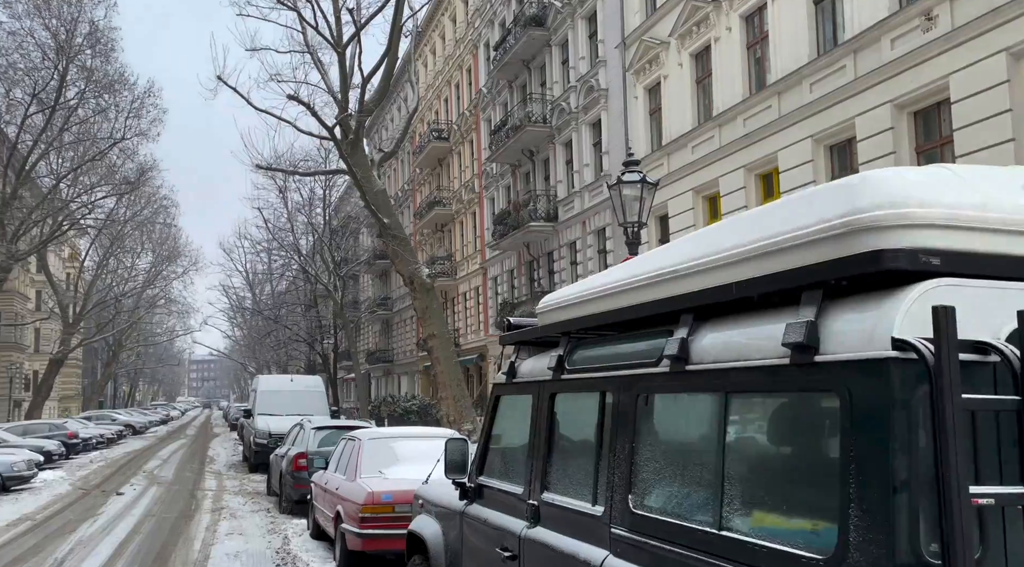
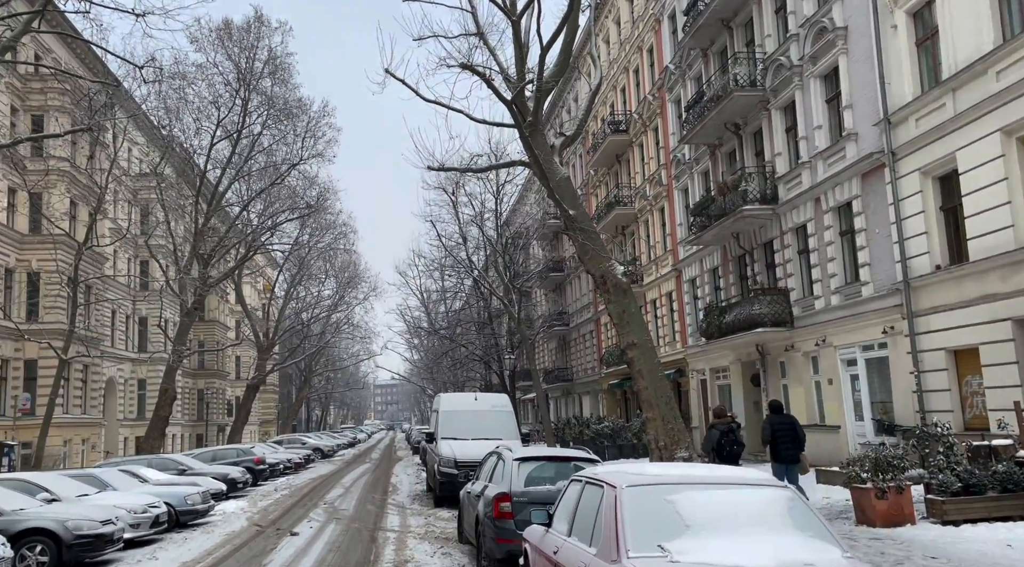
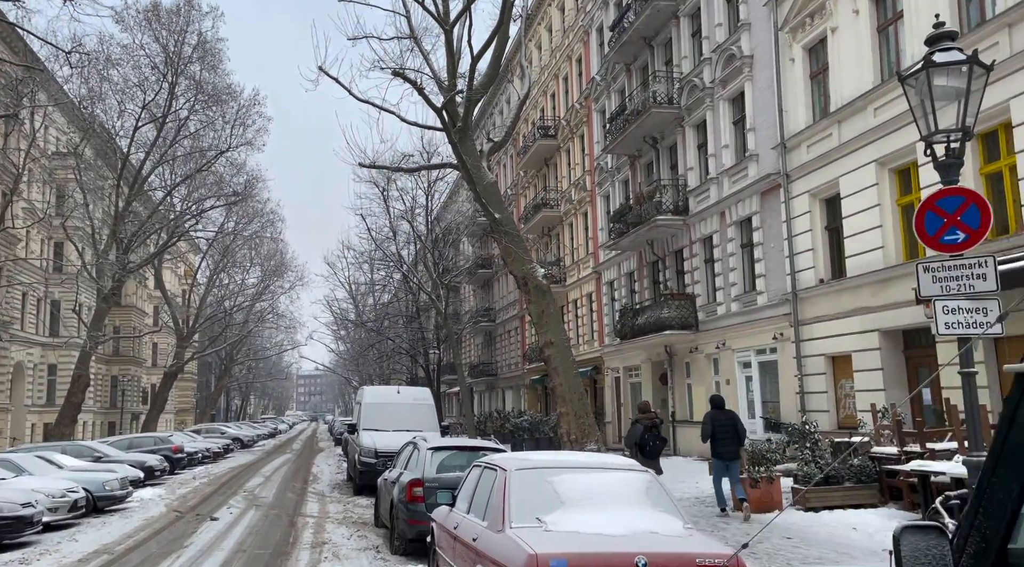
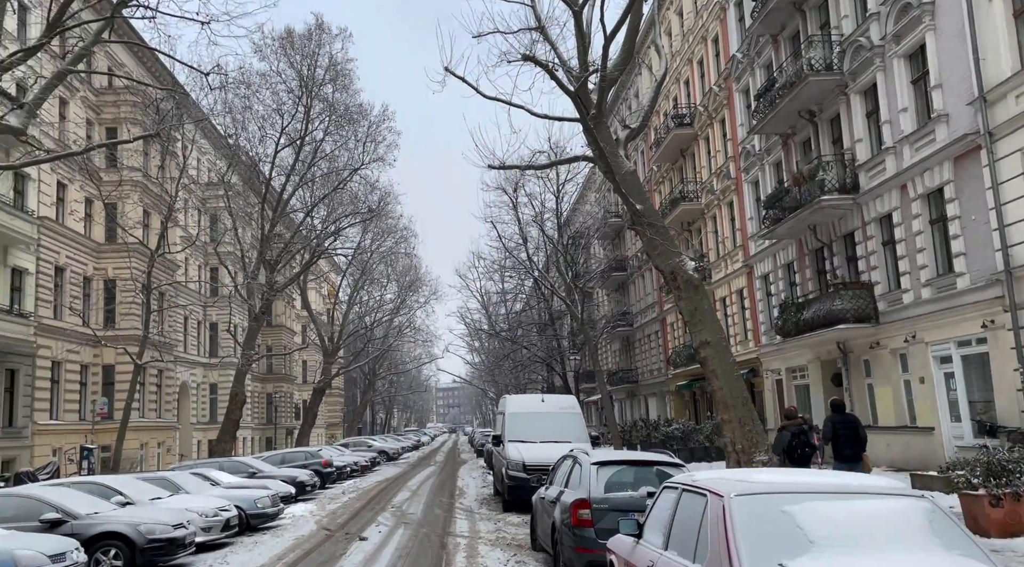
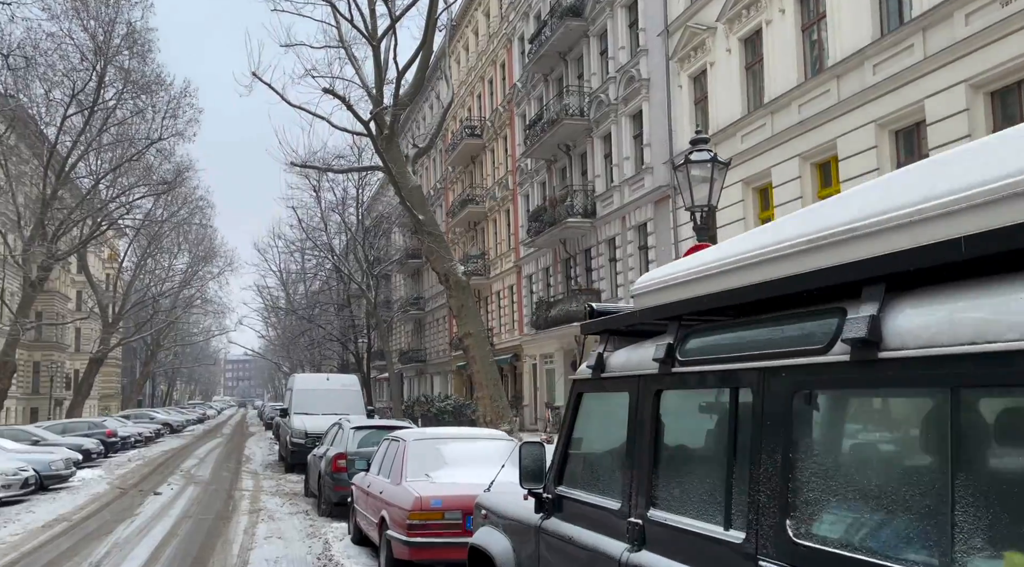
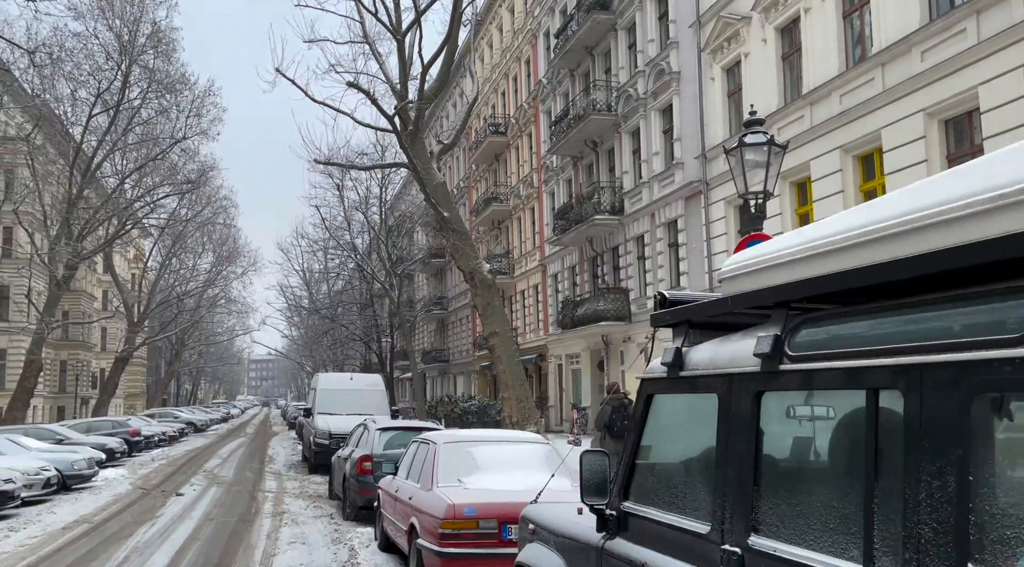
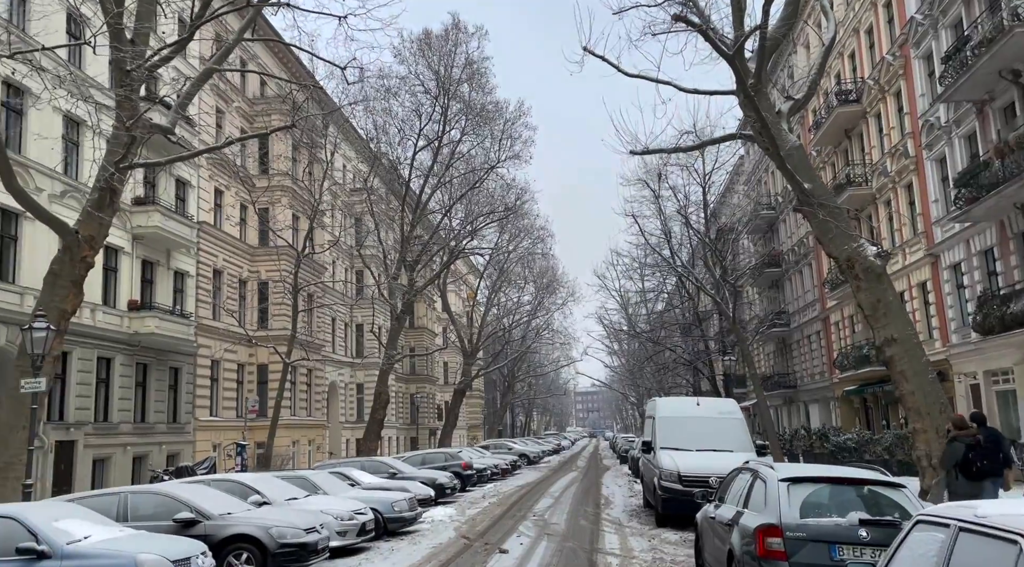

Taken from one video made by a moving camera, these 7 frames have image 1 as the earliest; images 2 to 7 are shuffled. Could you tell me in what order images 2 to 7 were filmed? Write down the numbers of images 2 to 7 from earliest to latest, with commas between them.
5, 6, 3, 2, 4, 7
